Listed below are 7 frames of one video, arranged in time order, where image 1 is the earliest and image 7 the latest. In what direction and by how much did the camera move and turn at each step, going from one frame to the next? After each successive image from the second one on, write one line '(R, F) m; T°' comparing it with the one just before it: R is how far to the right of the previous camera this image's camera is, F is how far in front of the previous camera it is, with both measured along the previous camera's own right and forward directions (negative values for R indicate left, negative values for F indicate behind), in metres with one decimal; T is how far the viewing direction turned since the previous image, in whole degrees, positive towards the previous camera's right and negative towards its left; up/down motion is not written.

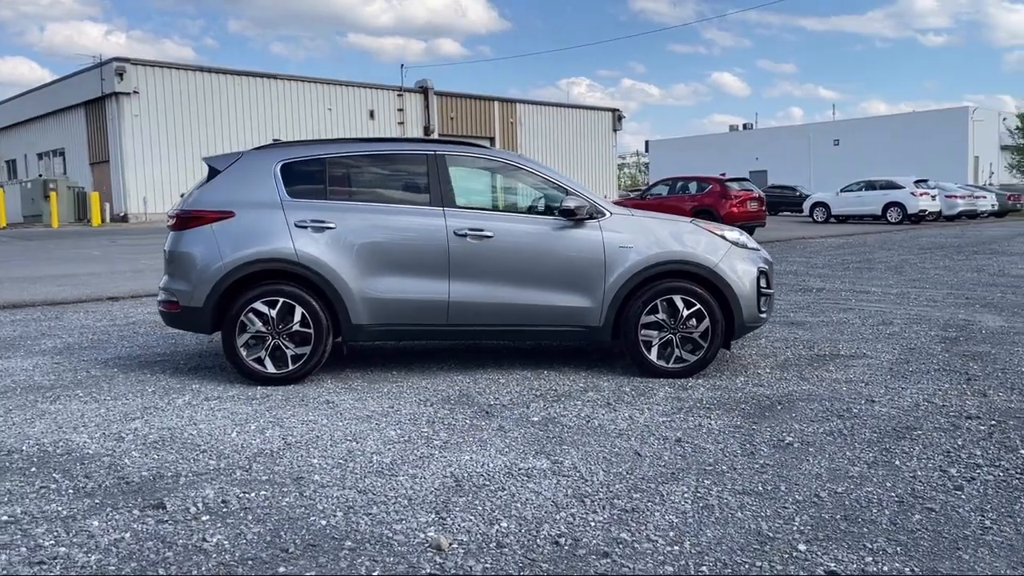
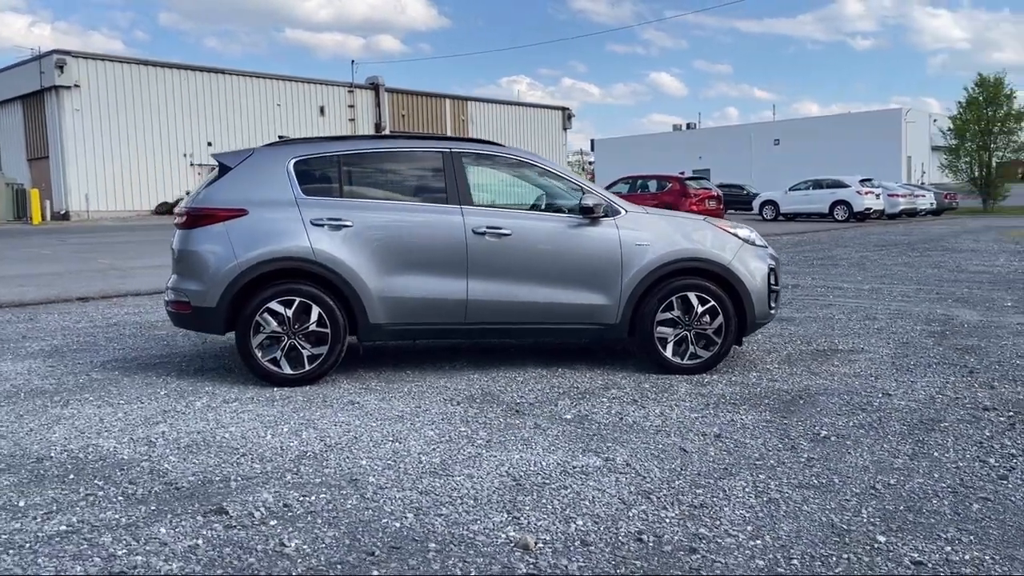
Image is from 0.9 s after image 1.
(-0.6, 0.0) m; +4°
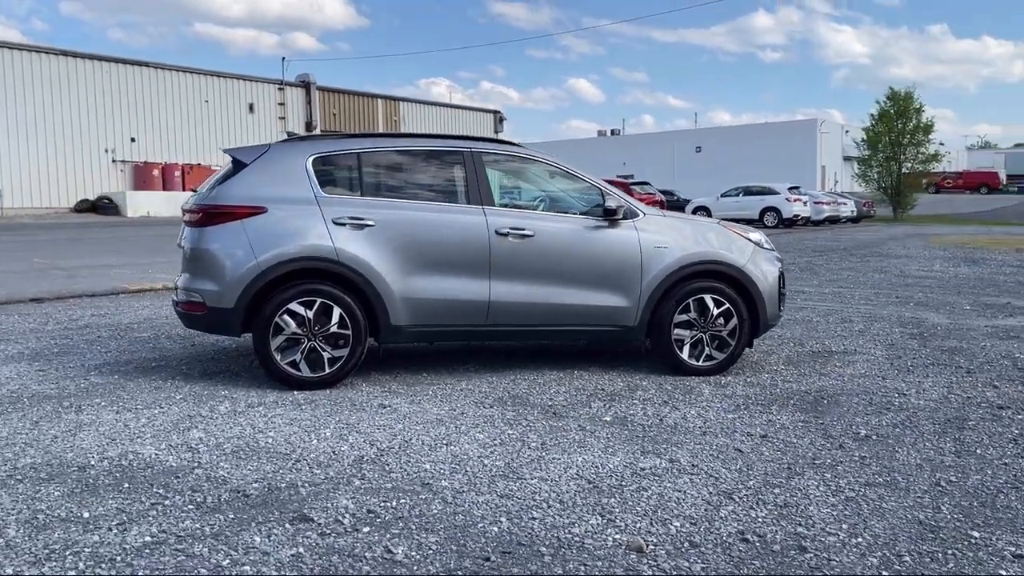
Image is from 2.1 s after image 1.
(-0.7, +0.1) m; +5°
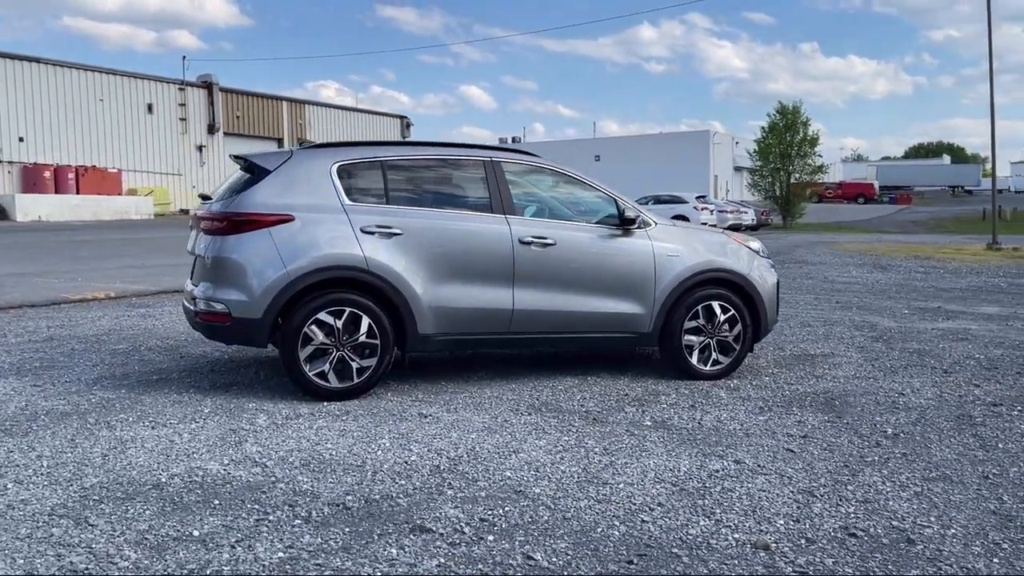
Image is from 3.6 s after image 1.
(-0.9, 0.0) m; +7°
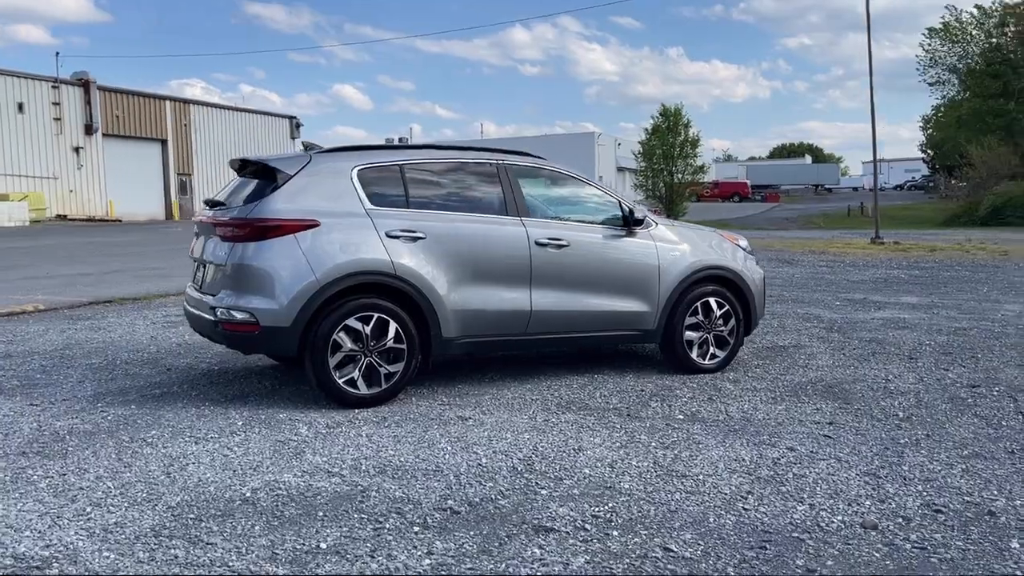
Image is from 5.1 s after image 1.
(-1.0, 0.0) m; +8°
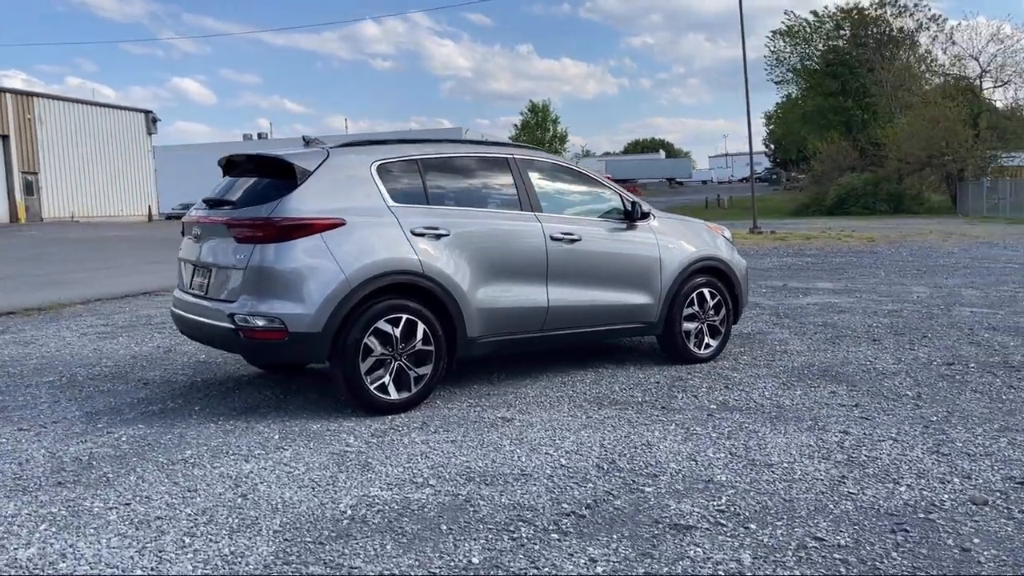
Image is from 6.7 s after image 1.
(-1.1, +0.2) m; +9°
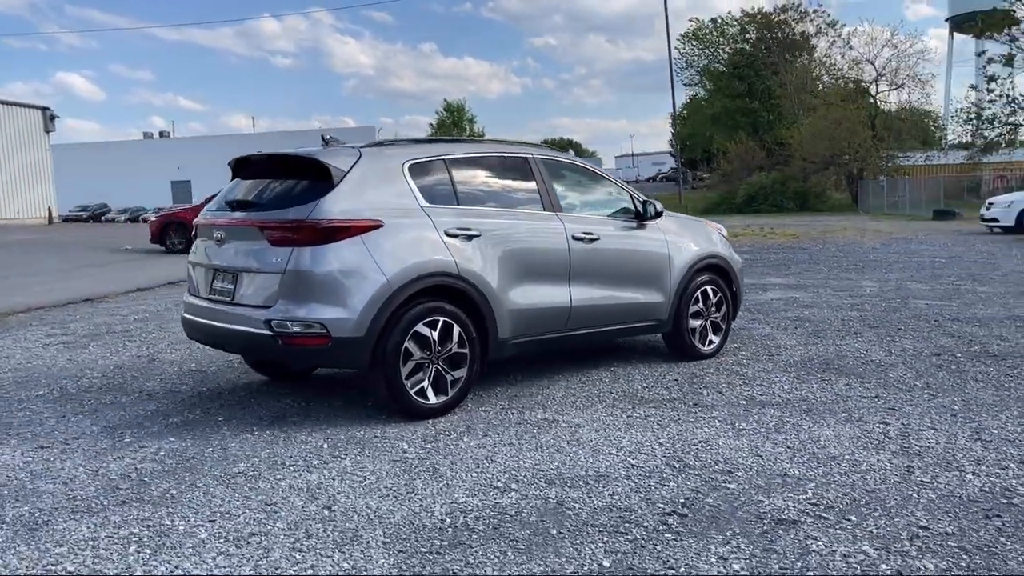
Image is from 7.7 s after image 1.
(-0.8, +0.1) m; +6°
